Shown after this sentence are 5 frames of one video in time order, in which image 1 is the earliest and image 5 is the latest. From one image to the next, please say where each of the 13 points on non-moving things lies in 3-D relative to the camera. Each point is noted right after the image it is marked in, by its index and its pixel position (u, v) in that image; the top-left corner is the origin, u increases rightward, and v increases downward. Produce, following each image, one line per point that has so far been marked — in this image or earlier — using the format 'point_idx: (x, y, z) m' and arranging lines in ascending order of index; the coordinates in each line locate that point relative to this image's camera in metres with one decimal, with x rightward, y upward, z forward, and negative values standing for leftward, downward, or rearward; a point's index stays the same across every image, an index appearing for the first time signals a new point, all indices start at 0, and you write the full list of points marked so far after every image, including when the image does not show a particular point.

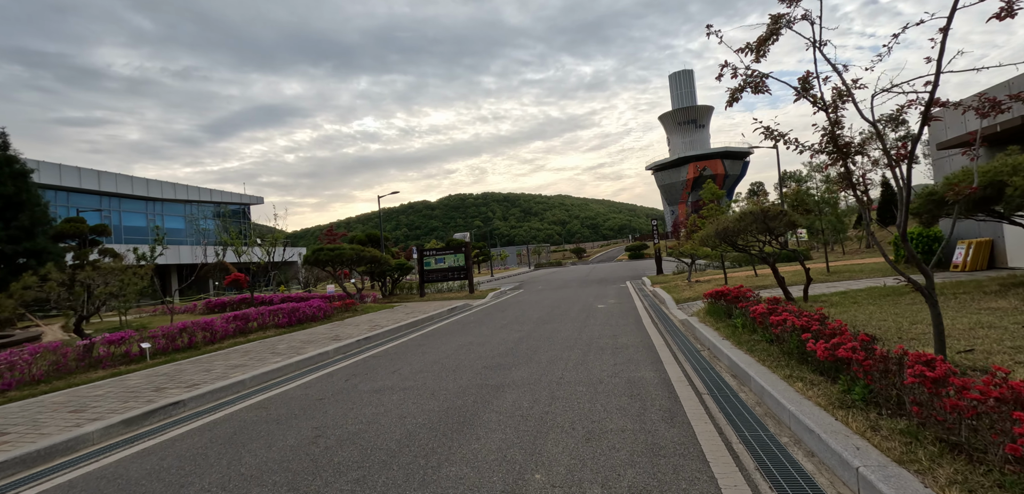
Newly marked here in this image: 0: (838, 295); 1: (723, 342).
0: (+5.9, -0.9, +8.6) m
1: (+2.9, -1.3, +6.7) m
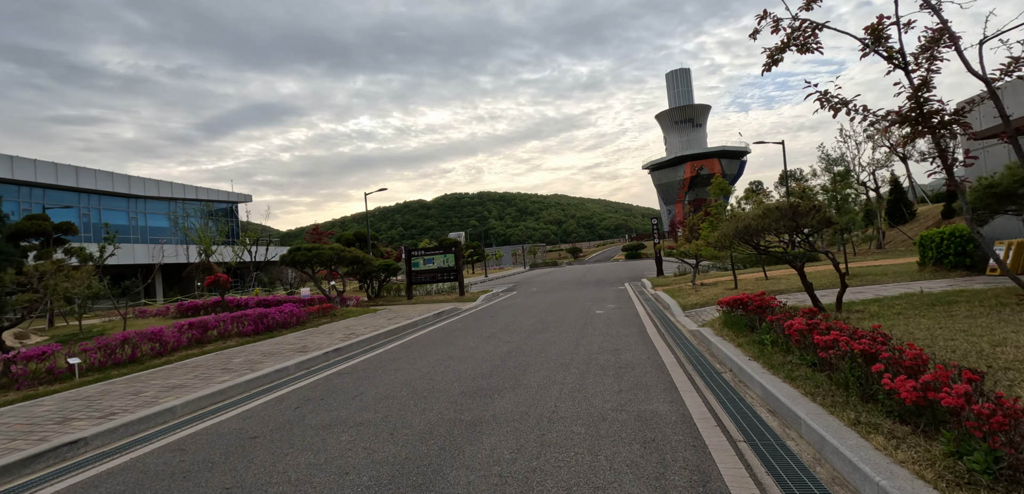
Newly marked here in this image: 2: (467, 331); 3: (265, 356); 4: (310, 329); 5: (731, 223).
0: (+5.6, -0.9, +7.5) m
1: (+2.7, -1.3, +5.6) m
2: (-1.1, -2.0, +11.4) m
3: (-4.8, -2.1, +9.3) m
4: (-5.2, -2.1, +12.5) m
5: (+3.6, +0.4, +8.1) m
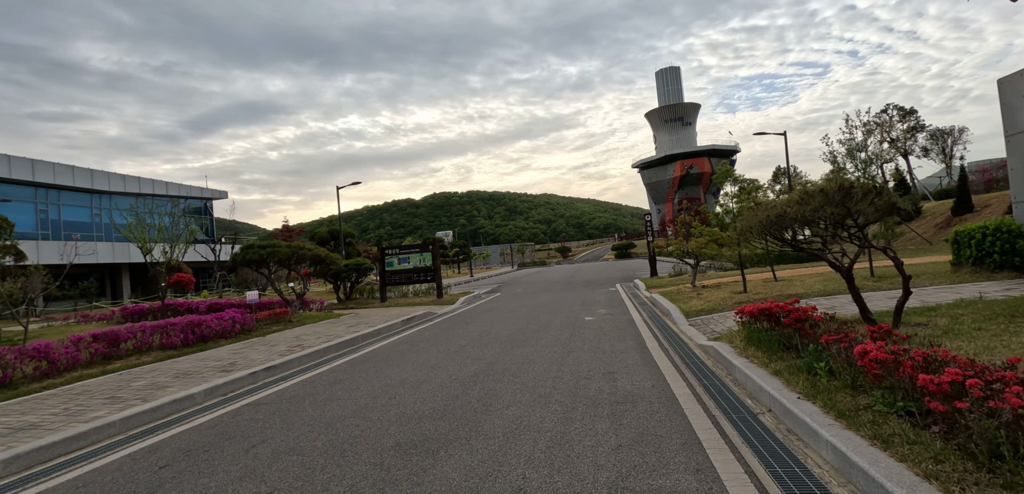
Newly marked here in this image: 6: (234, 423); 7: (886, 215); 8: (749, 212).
0: (+5.2, -0.8, +5.9) m
1: (+2.3, -1.3, +3.9) m
2: (-1.6, -1.9, +9.6) m
3: (-5.2, -2.0, +7.5) m
4: (-5.8, -2.0, +10.7) m
5: (+3.2, +0.5, +6.4) m
6: (-3.1, -2.0, +5.4) m
7: (+4.0, +0.3, +5.1) m
8: (+3.1, +0.4, +6.4) m
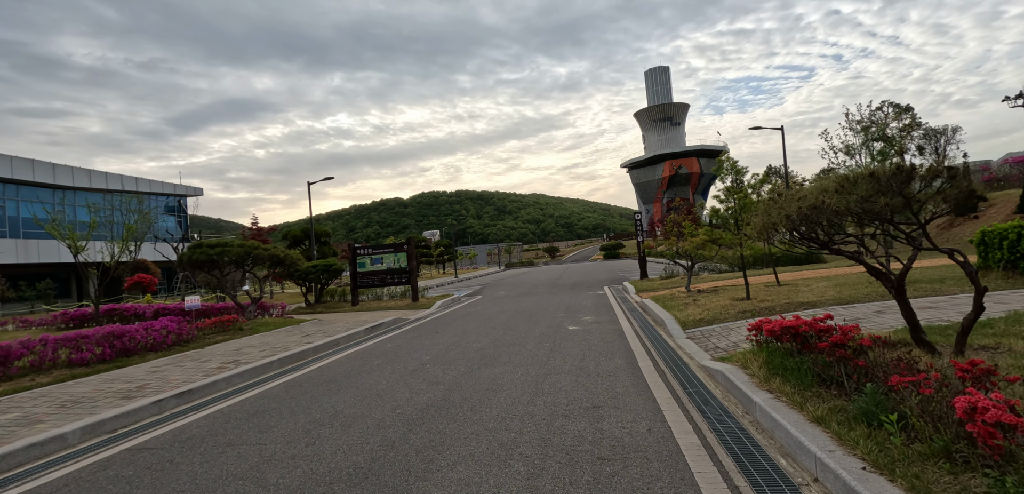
0: (+4.8, -0.9, +4.7) m
1: (+2.0, -1.3, +2.7) m
2: (-2.1, -1.9, +8.3) m
3: (-5.7, -2.0, +6.1) m
4: (-6.3, -2.0, +9.2) m
5: (+2.8, +0.4, +5.2) m
6: (-3.5, -2.0, +4.0) m
7: (+3.6, +0.3, +3.9) m
8: (+2.7, +0.4, +5.1) m
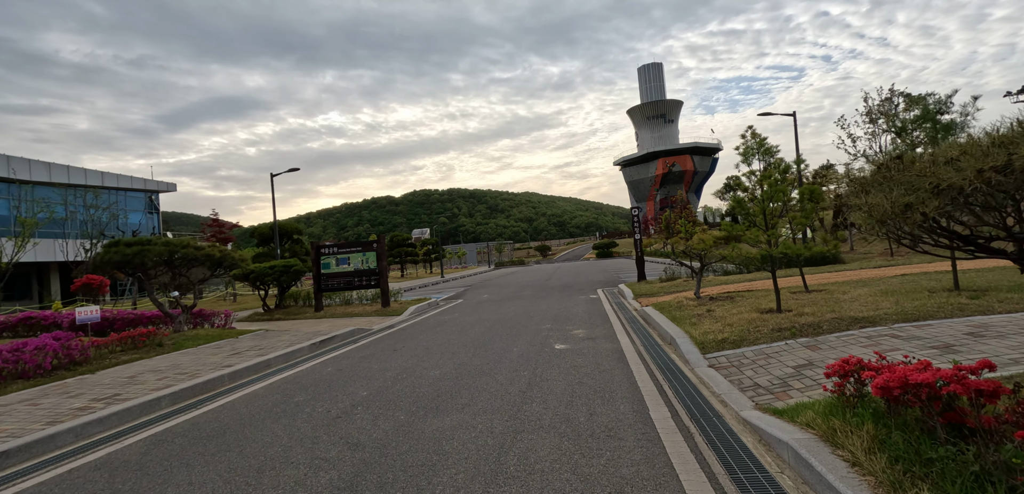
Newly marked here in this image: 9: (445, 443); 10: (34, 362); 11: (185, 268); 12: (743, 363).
0: (+4.4, -0.8, +2.8) m
1: (+1.6, -1.3, +0.7) m
2: (-2.5, -1.9, +6.3) m
3: (-6.1, -2.0, +4.0) m
4: (-6.7, -2.0, +7.2) m
5: (+2.4, +0.5, +3.2) m
6: (-3.9, -1.9, +2.0) m
7: (+3.2, +0.3, +1.9) m
8: (+2.3, +0.4, +3.2) m
9: (-0.6, -1.7, +4.1) m
10: (-7.5, -1.8, +7.5) m
11: (-8.3, -0.5, +12.3) m
12: (+2.7, -1.3, +5.8) m
